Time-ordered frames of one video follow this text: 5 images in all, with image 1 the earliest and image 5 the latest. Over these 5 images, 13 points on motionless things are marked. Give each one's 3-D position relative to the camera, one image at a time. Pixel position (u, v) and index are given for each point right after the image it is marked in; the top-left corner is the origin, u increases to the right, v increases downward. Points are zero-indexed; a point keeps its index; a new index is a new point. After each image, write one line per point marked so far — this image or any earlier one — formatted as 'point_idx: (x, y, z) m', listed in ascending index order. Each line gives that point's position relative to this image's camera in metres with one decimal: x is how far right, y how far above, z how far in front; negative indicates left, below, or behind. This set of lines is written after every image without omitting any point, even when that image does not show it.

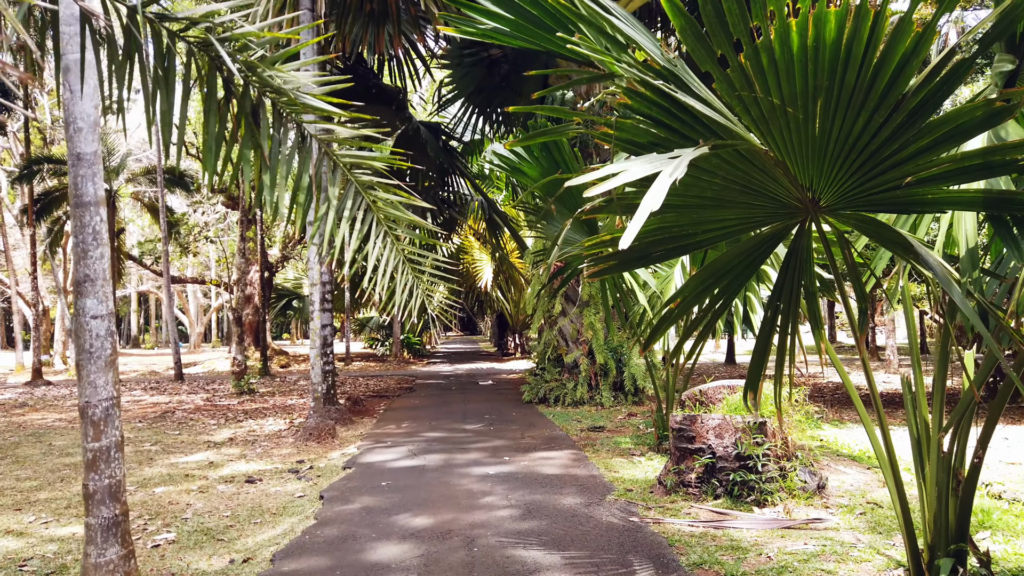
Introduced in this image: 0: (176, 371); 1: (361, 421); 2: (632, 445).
0: (-5.4, -1.3, +13.4) m
1: (-1.3, -1.2, +7.5) m
2: (+0.8, -1.0, +5.5) m
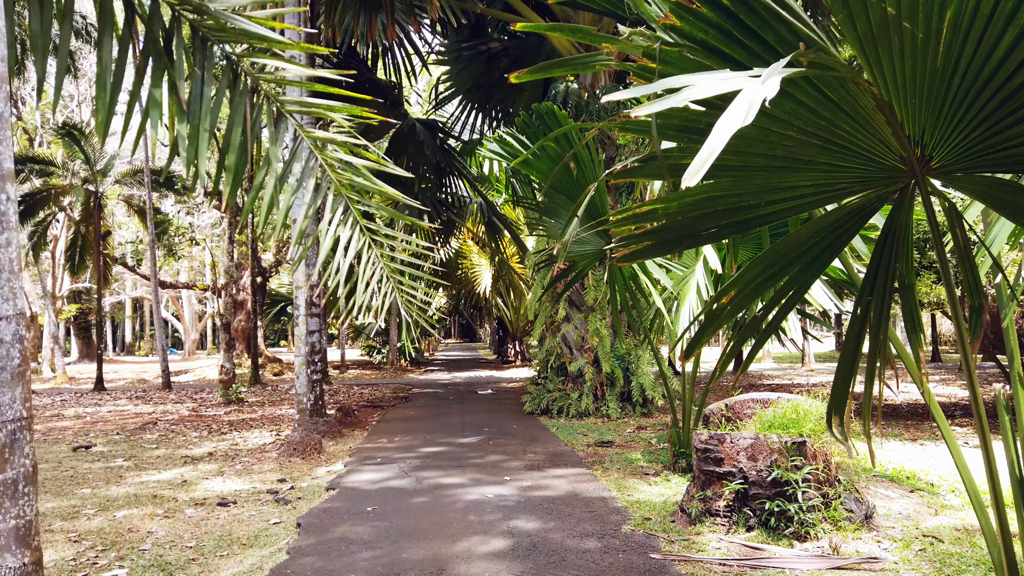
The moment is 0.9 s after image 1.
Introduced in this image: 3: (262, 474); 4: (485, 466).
0: (-5.4, -1.4, +13.0) m
1: (-1.3, -1.2, +7.0) m
2: (+0.8, -1.1, +5.0) m
3: (-1.6, -1.2, +5.4) m
4: (-0.2, -1.1, +5.1) m
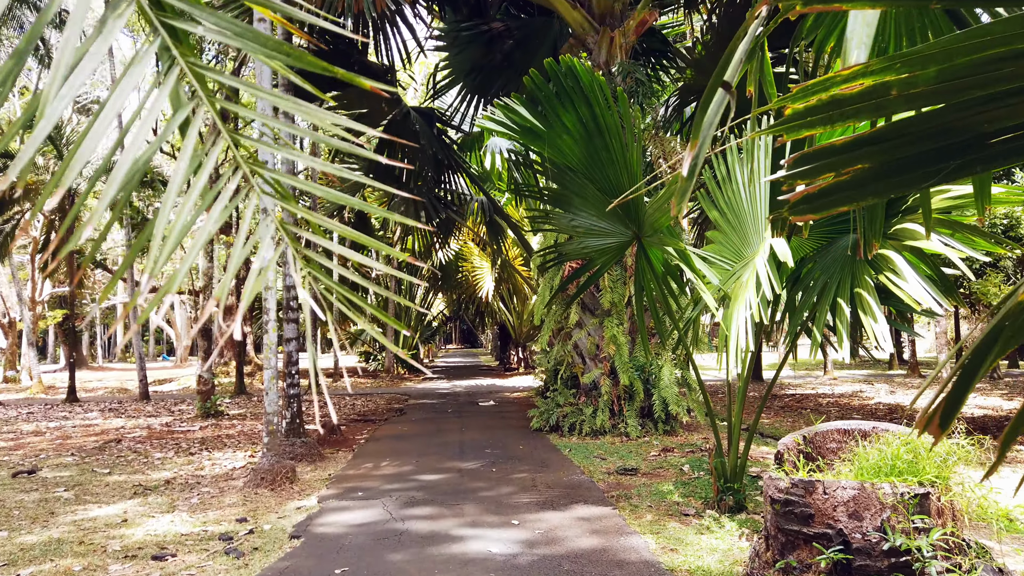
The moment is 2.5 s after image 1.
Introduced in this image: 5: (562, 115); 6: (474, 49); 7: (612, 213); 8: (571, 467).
0: (-5.3, -1.5, +12.1) m
1: (-1.3, -1.2, +6.1) m
2: (+0.8, -1.1, +4.2) m
3: (-1.6, -1.2, +4.5) m
4: (-0.1, -1.1, +4.2) m
5: (+0.2, +0.7, +3.7) m
6: (-0.4, +2.5, +8.8) m
7: (+0.5, +0.4, +4.1) m
8: (+0.4, -1.1, +5.1) m
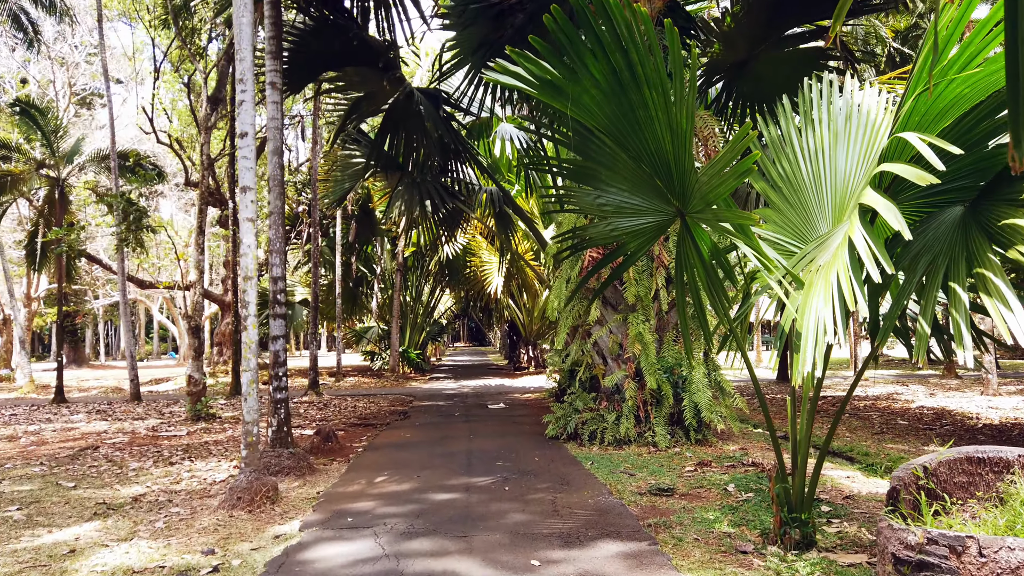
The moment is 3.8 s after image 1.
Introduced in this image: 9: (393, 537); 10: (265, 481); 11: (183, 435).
0: (-5.2, -1.4, +11.4) m
1: (-1.2, -1.2, +5.5) m
2: (+0.9, -1.0, +3.5) m
3: (-1.5, -1.2, +3.9) m
4: (-0.1, -1.0, +3.5) m
5: (+0.3, +0.8, +3.0) m
6: (-0.3, +2.6, +8.1) m
7: (+0.6, +0.4, +3.4) m
8: (+0.4, -1.0, +4.4) m
9: (-0.5, -1.1, +3.6) m
10: (-1.3, -1.0, +4.5) m
11: (-3.2, -1.4, +8.0) m
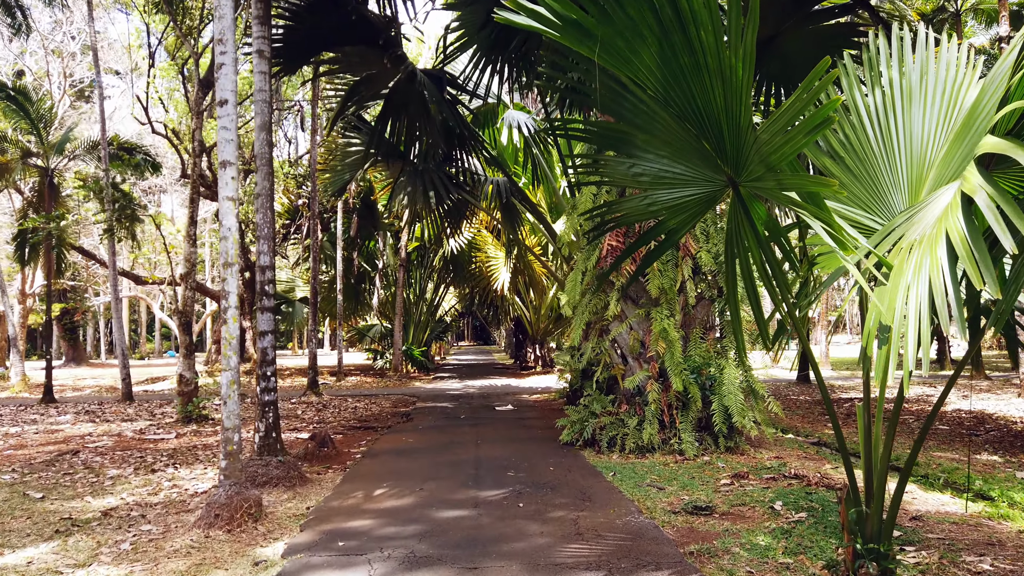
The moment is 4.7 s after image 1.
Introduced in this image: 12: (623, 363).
0: (-5.1, -1.3, +11.0) m
1: (-1.1, -1.1, +4.9) m
2: (+1.0, -1.0, +2.9) m
3: (-1.4, -1.1, +3.3) m
4: (0.0, -1.0, +3.0) m
5: (+0.3, +0.8, +2.5) m
6: (-0.2, +2.6, +7.6) m
7: (+0.6, +0.5, +2.8) m
8: (+0.5, -1.0, +3.9) m
9: (-0.4, -1.0, +3.0) m
10: (-1.2, -1.0, +3.9) m
11: (-3.1, -1.3, +7.5) m
12: (+0.8, -0.5, +5.7) m
